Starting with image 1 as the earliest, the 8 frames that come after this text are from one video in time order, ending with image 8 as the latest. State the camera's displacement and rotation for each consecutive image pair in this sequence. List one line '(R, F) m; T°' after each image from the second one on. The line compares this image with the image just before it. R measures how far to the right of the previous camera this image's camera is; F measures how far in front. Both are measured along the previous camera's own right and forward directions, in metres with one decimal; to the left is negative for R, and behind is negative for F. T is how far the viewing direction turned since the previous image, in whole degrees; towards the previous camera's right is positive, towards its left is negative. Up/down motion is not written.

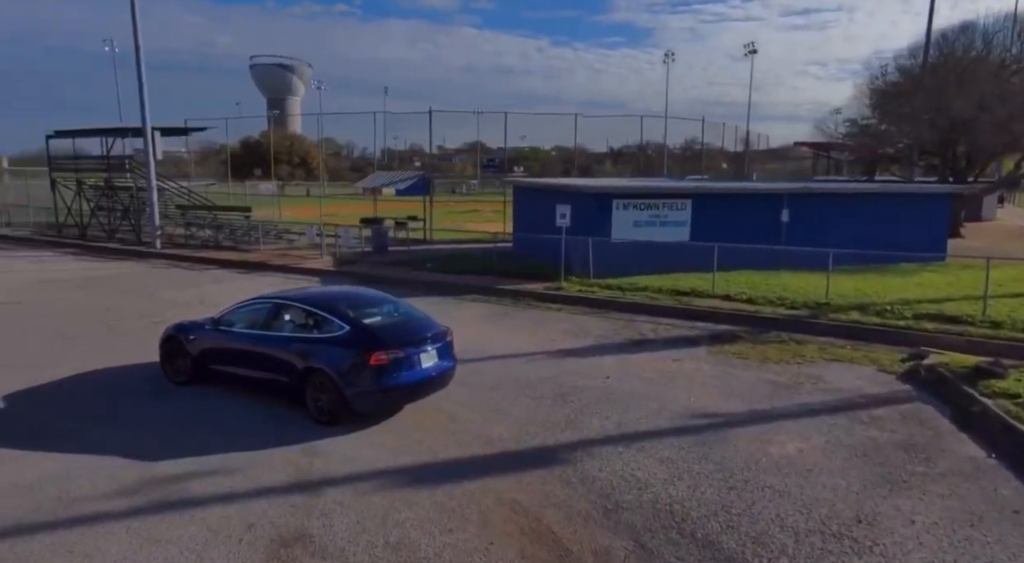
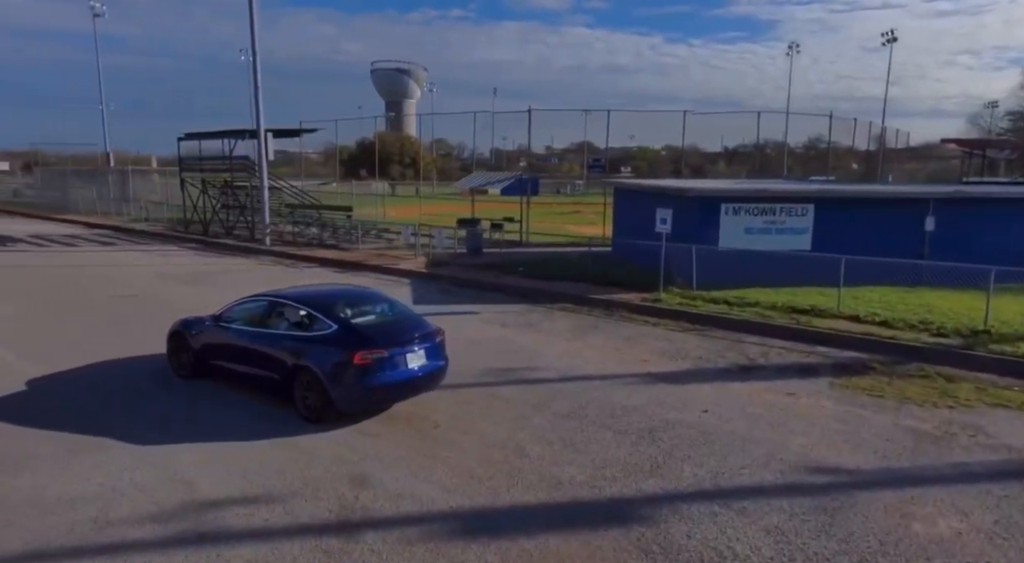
(+0.2, +0.8) m; -9°
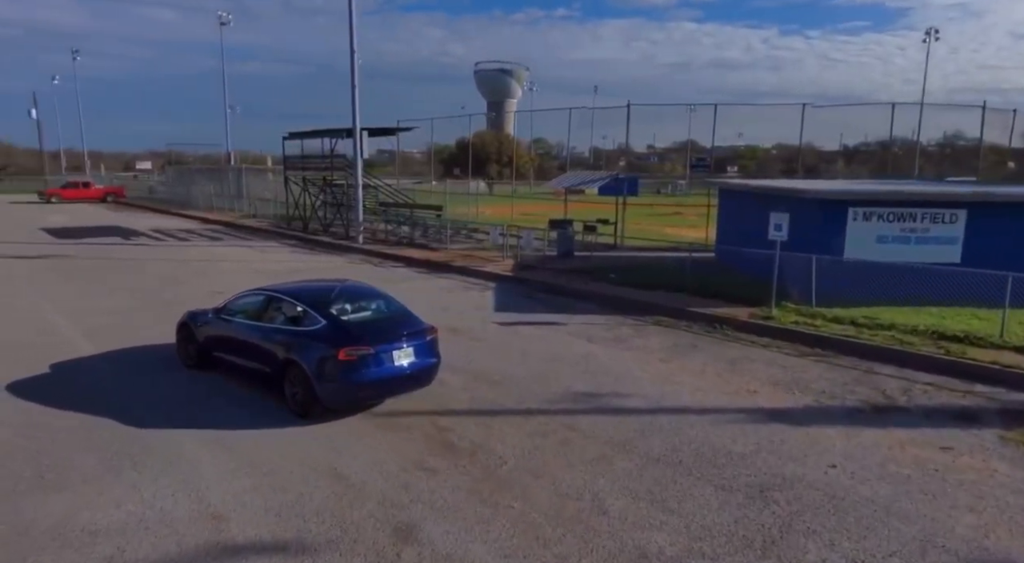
(+0.1, +0.9) m; -9°
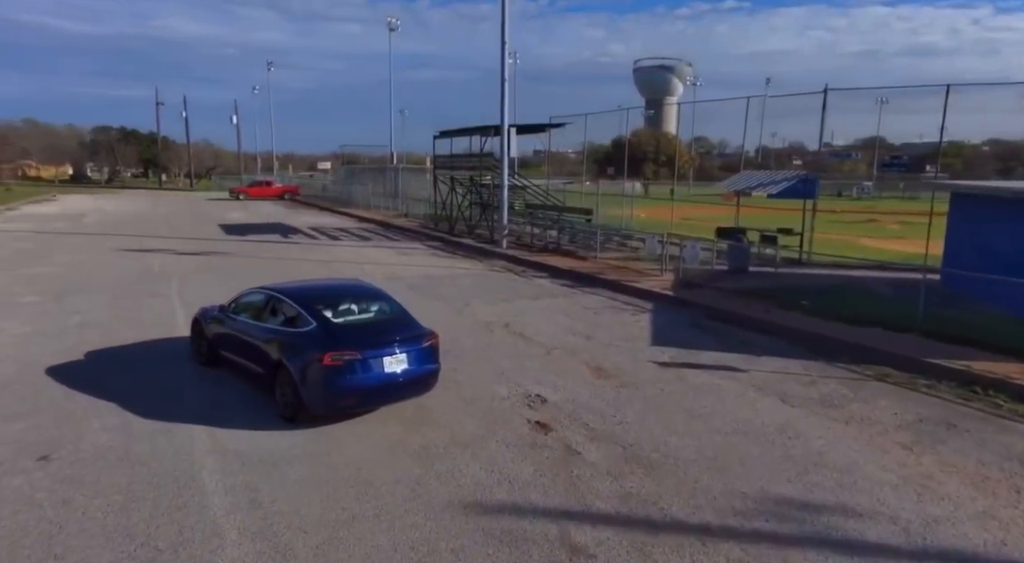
(-0.2, +2.0) m; -14°
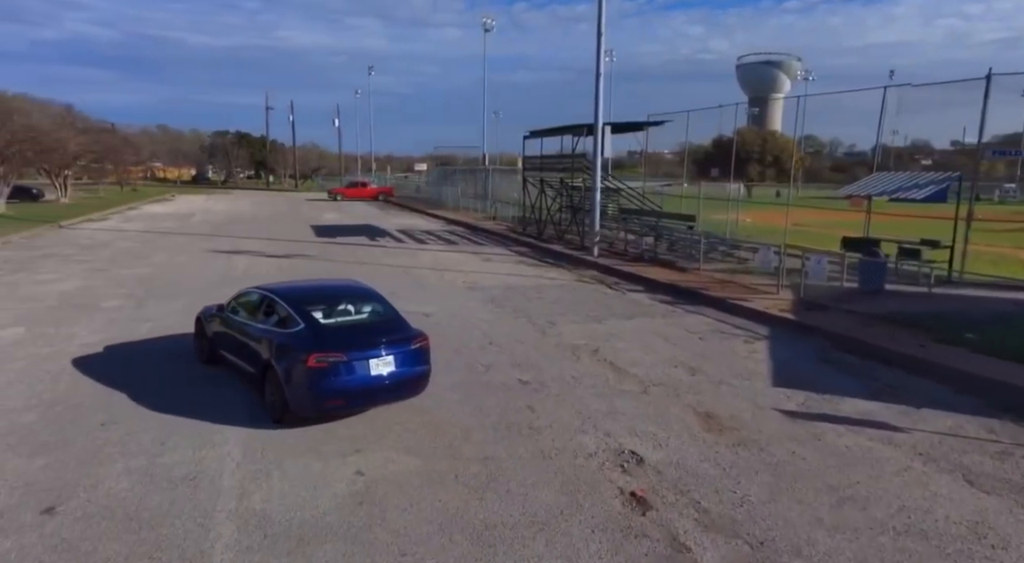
(0.0, +1.3) m; -8°
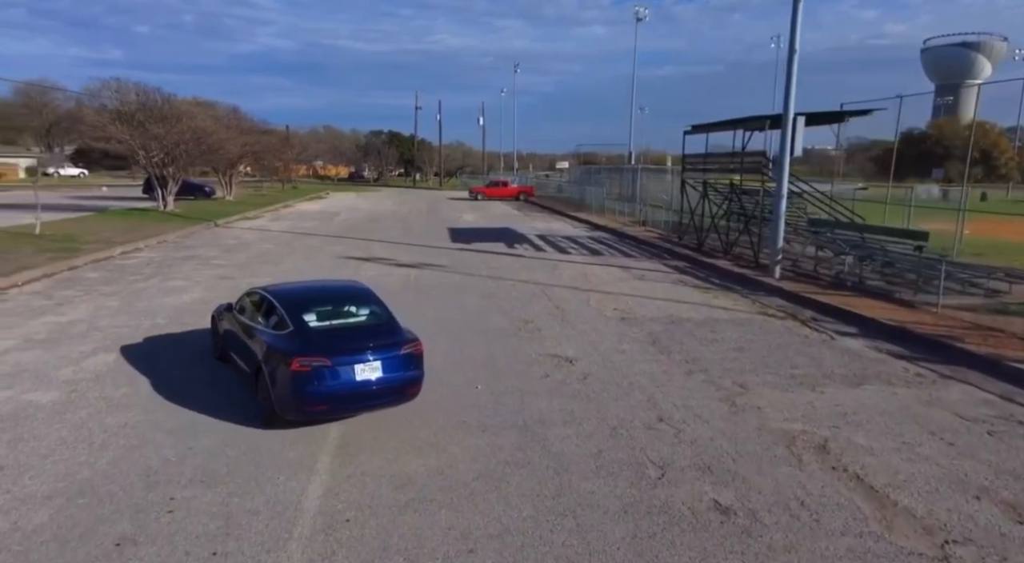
(-0.5, +2.5) m; -12°
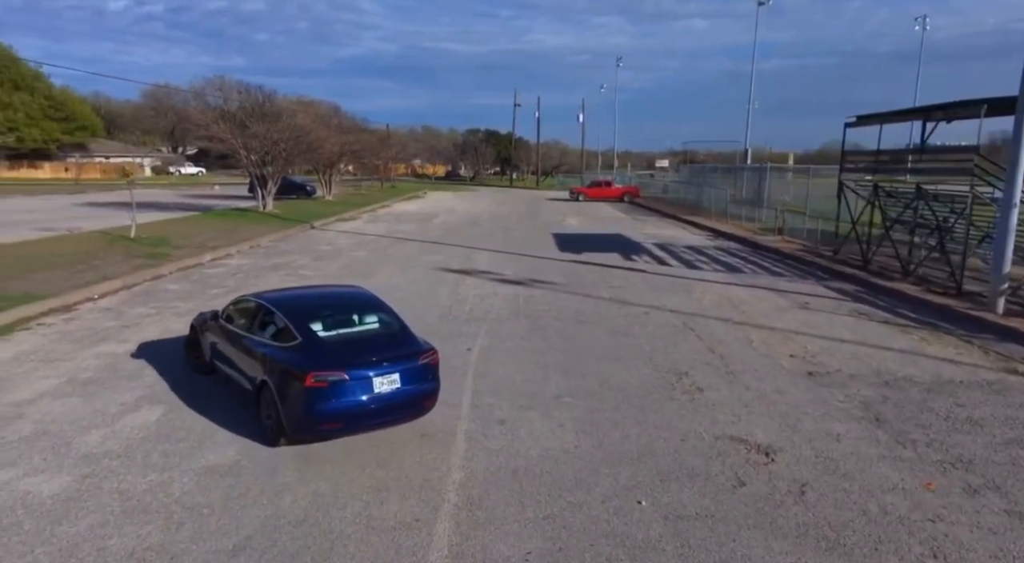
(-0.8, +2.5) m; -8°
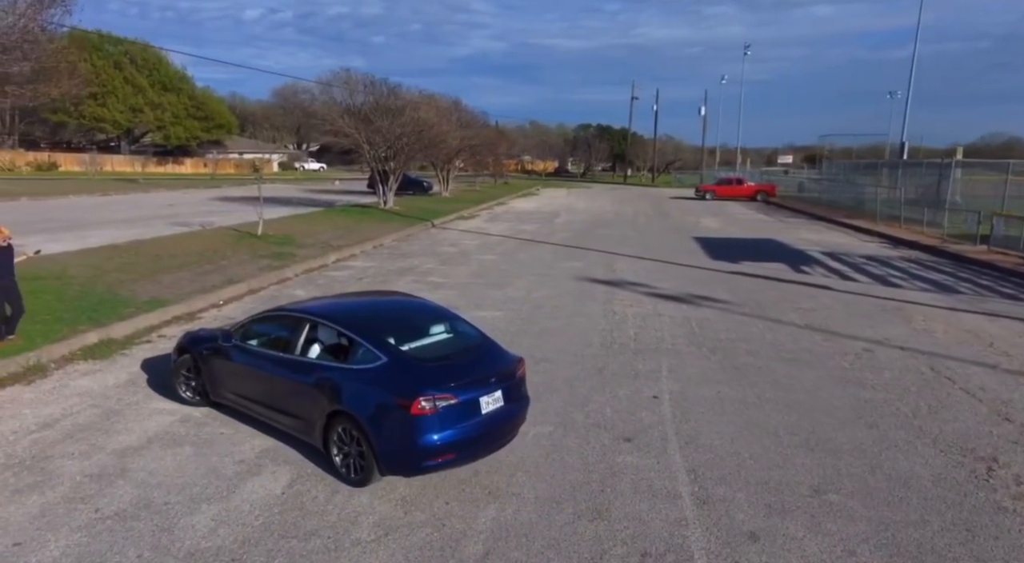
(-1.2, +2.0) m; -9°
